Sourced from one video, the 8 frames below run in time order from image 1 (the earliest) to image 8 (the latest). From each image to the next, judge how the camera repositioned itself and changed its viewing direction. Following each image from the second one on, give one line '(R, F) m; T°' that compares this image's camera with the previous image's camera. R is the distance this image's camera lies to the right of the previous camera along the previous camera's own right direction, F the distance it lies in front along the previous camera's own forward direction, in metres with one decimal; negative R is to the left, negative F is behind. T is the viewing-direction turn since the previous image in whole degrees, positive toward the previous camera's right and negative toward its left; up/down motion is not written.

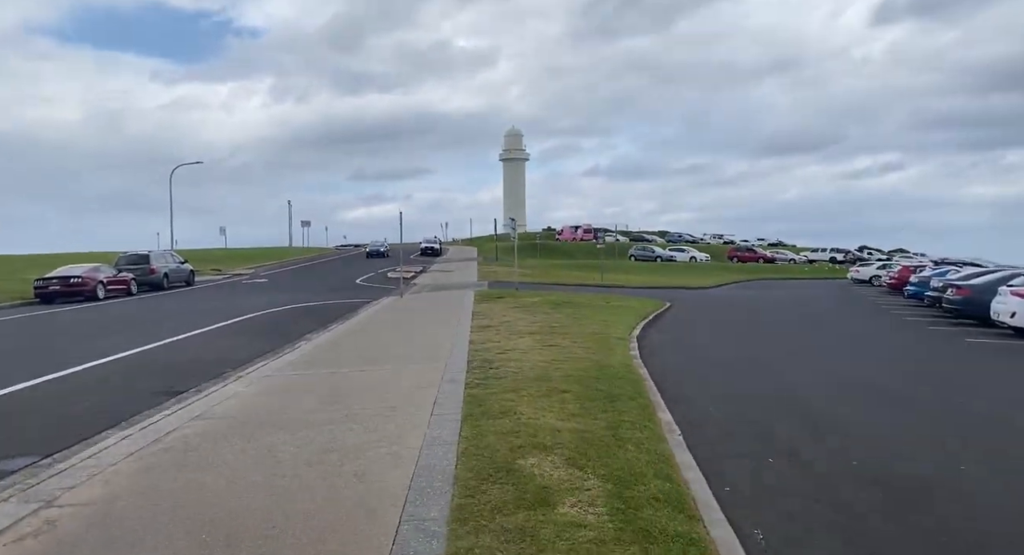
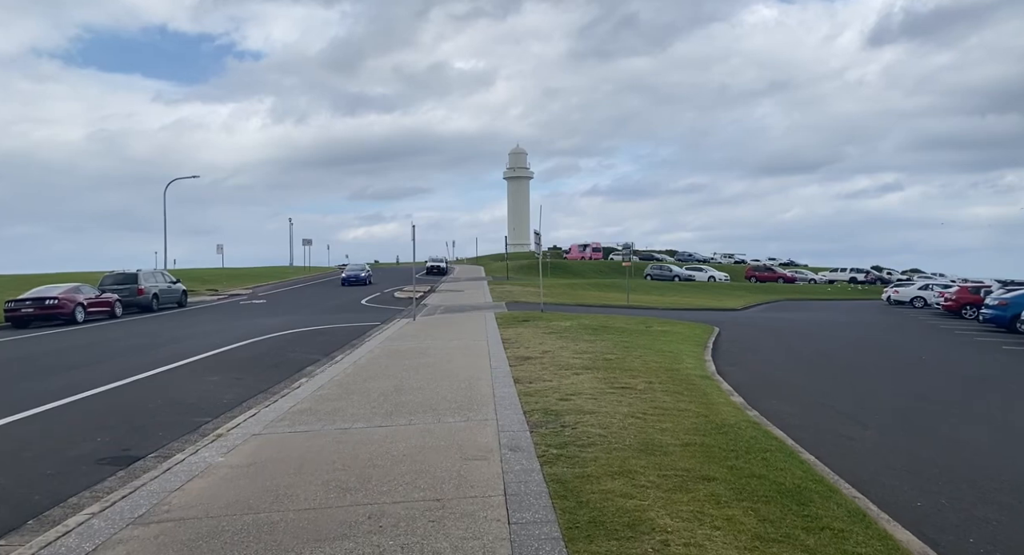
(-0.8, +2.5) m; 0°
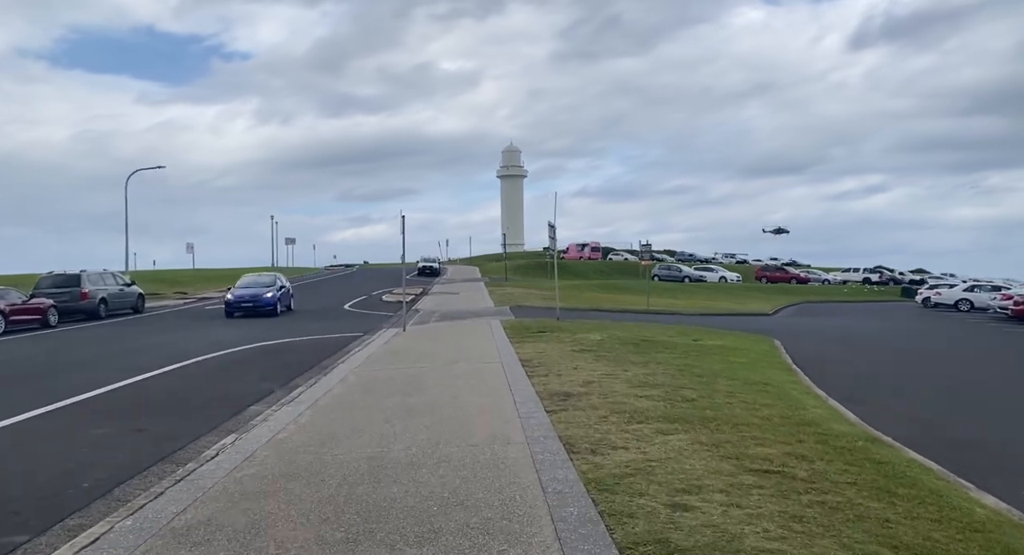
(-0.5, +3.8) m; +1°
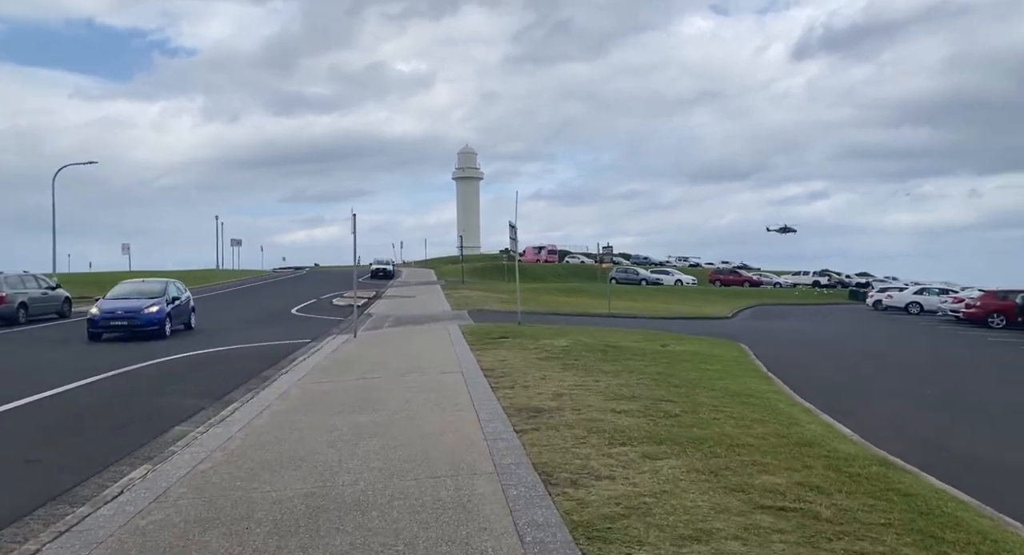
(-0.1, +0.9) m; +4°
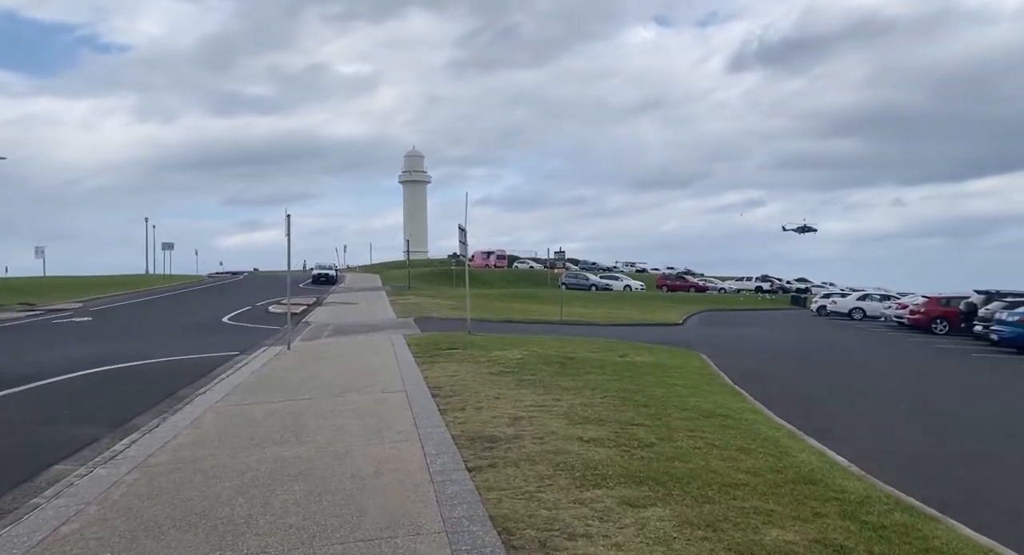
(0.0, +1.0) m; +5°
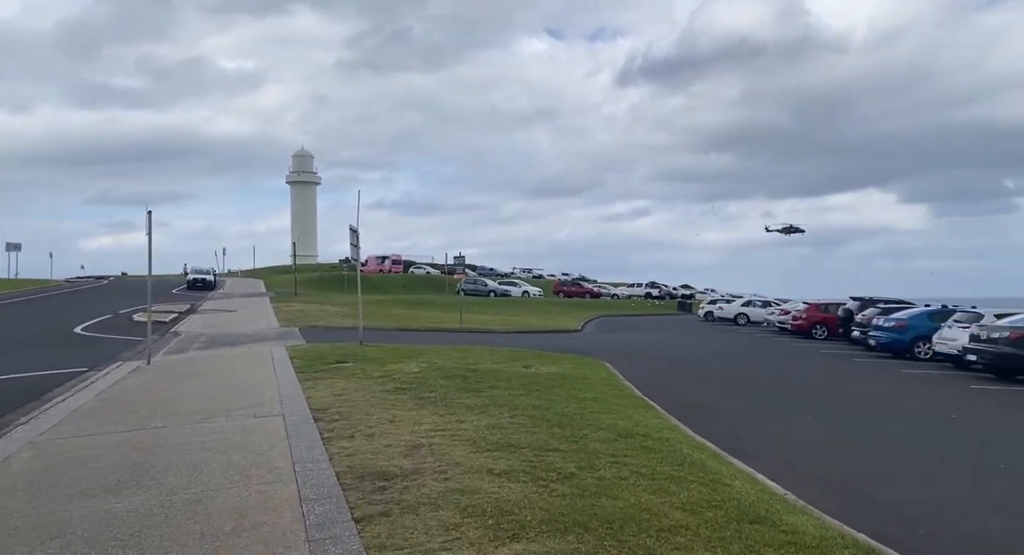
(0.0, +0.9) m; +9°
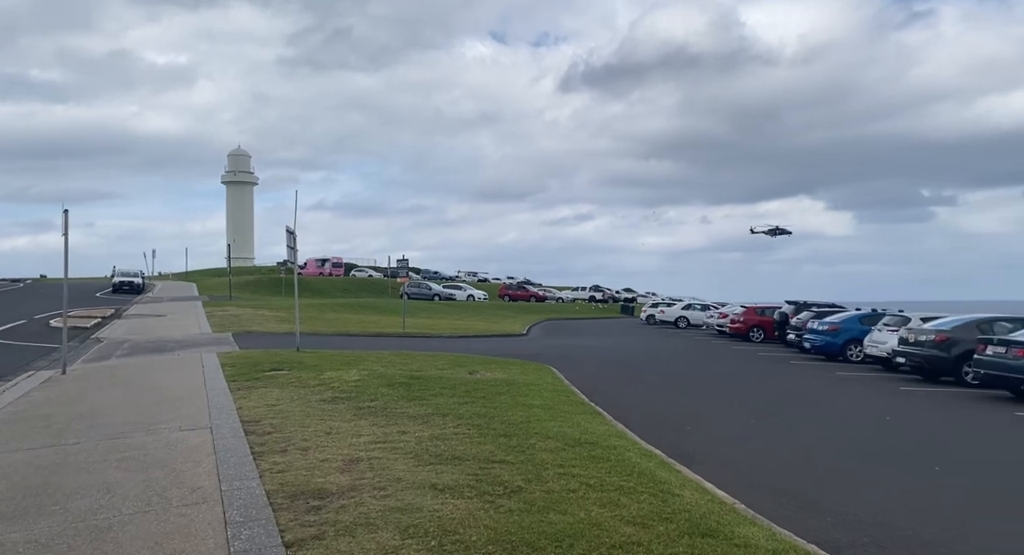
(0.0, +0.2) m; +5°
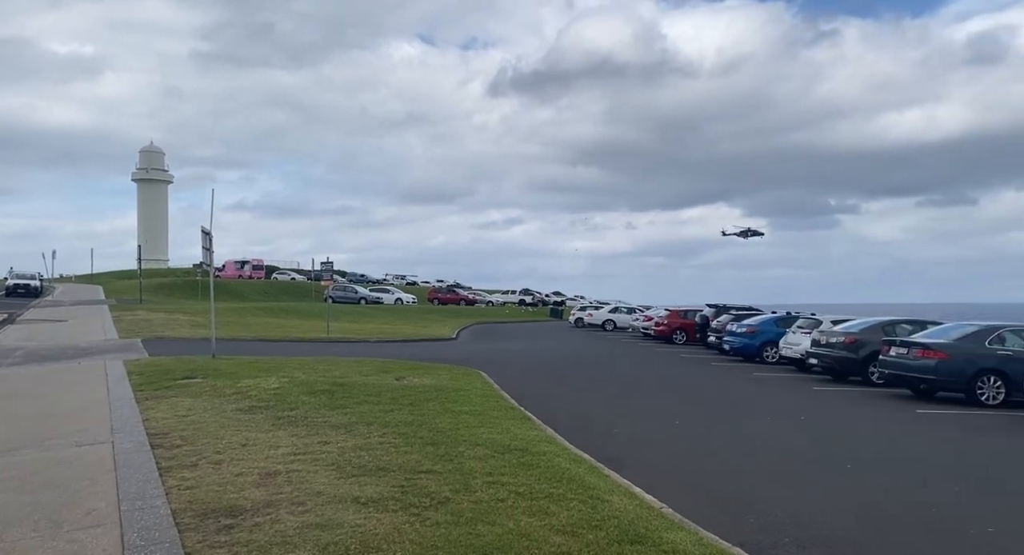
(0.0, +0.1) m; +6°
